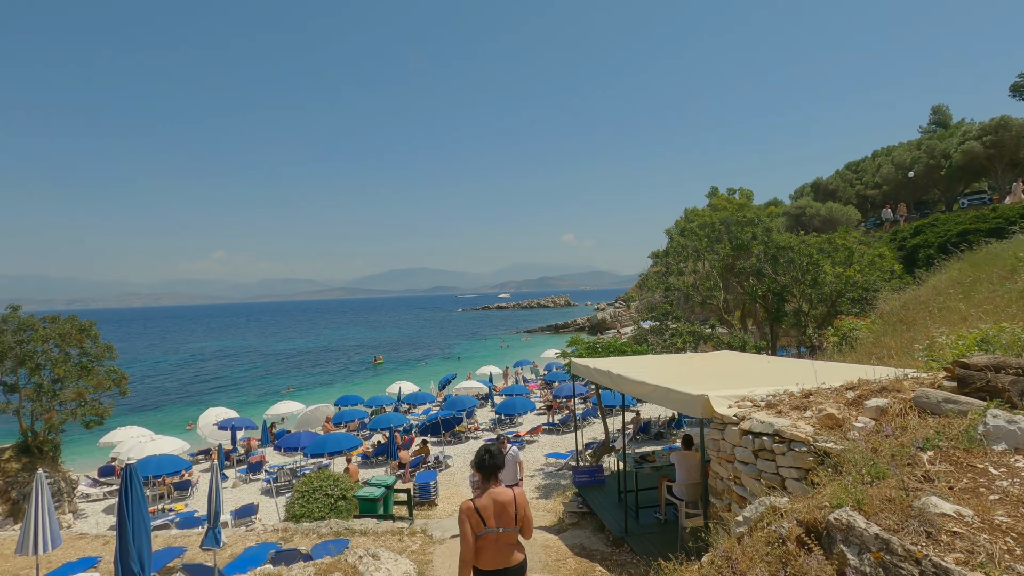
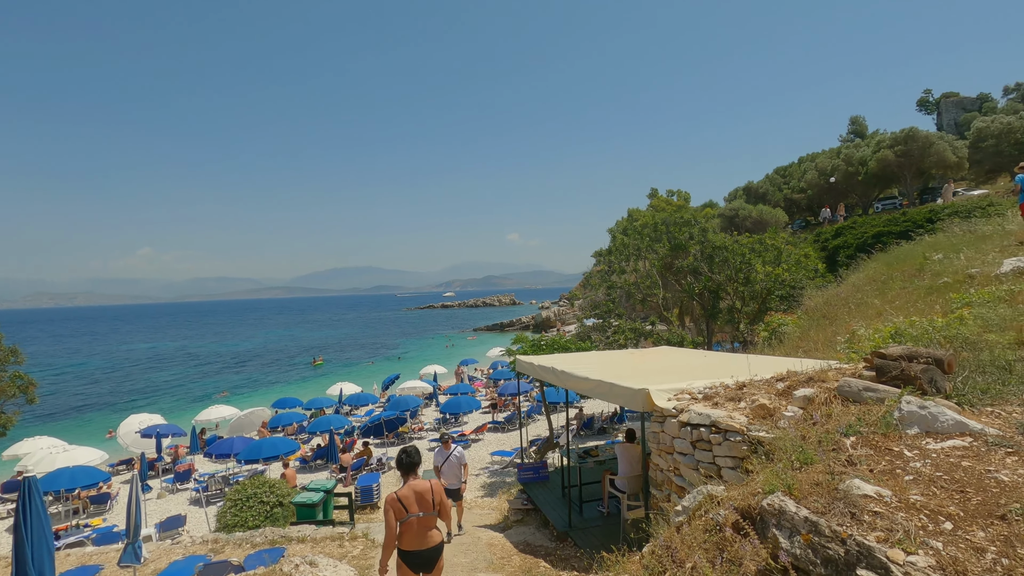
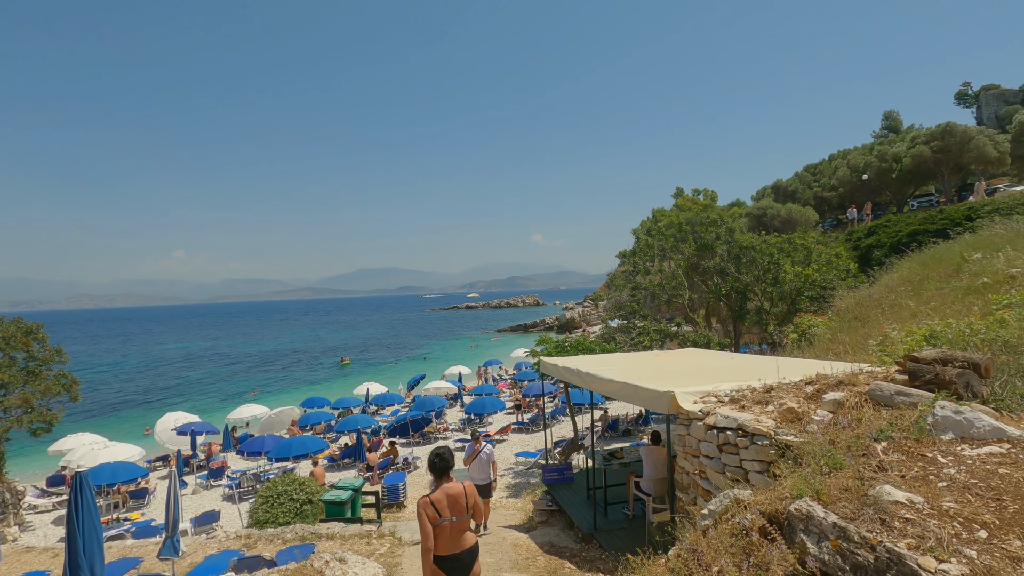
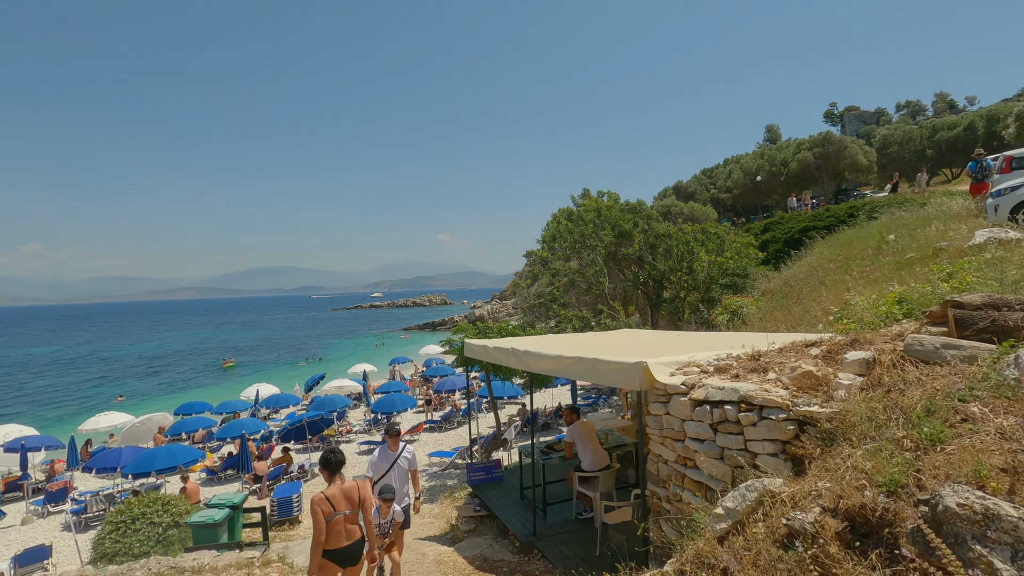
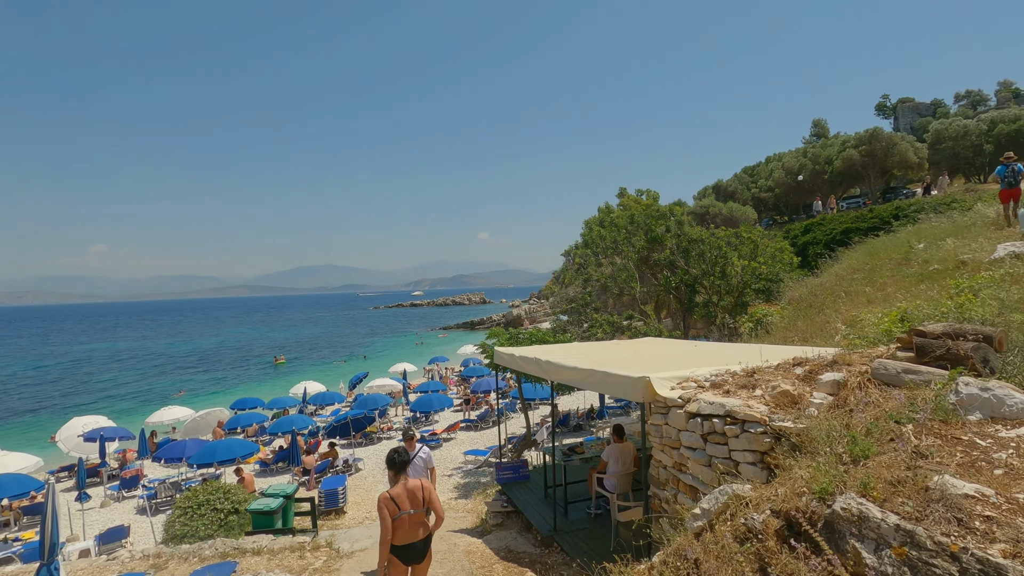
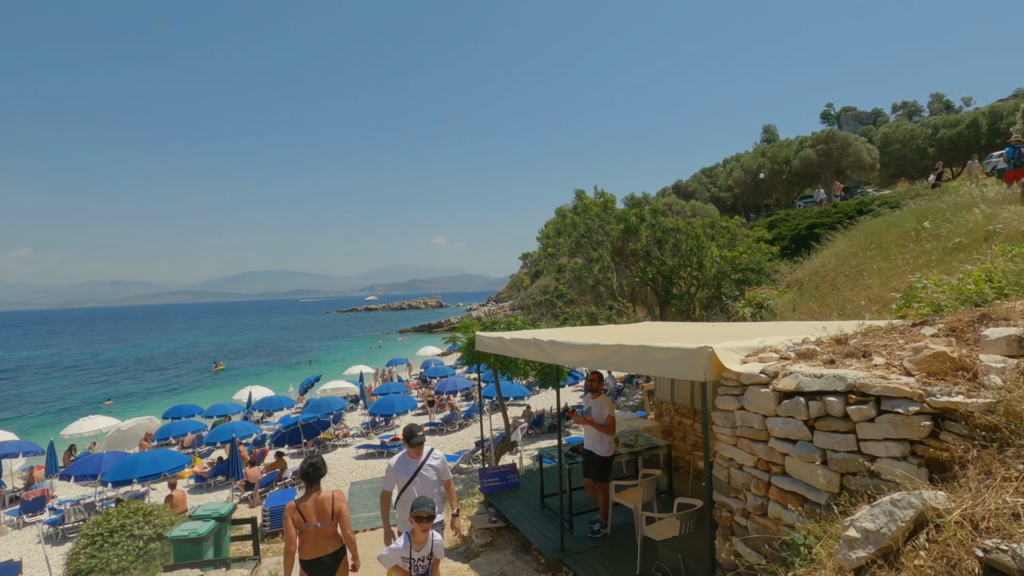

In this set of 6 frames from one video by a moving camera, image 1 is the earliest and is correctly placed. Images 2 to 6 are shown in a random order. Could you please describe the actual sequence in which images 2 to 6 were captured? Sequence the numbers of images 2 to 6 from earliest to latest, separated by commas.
3, 2, 5, 4, 6
